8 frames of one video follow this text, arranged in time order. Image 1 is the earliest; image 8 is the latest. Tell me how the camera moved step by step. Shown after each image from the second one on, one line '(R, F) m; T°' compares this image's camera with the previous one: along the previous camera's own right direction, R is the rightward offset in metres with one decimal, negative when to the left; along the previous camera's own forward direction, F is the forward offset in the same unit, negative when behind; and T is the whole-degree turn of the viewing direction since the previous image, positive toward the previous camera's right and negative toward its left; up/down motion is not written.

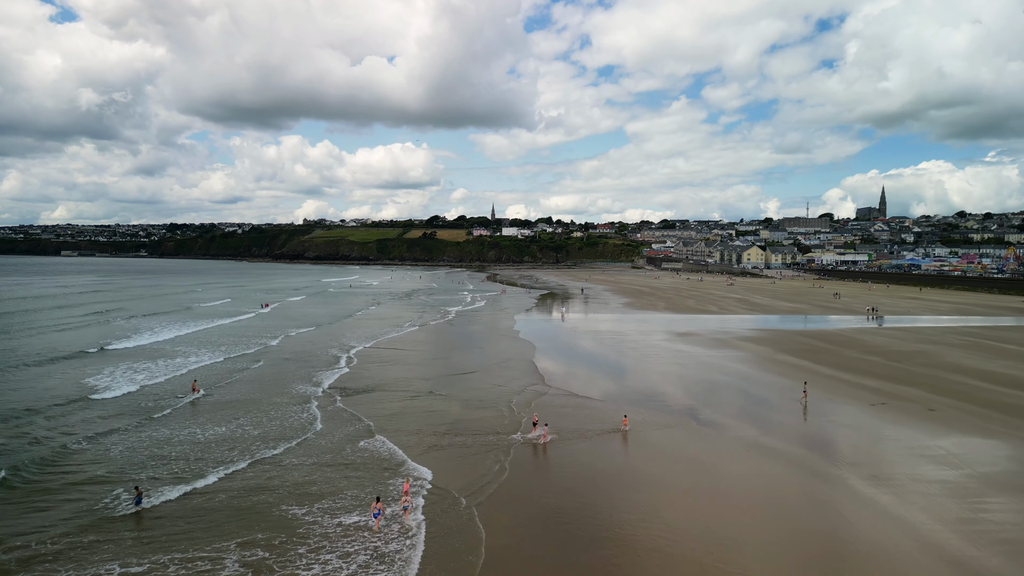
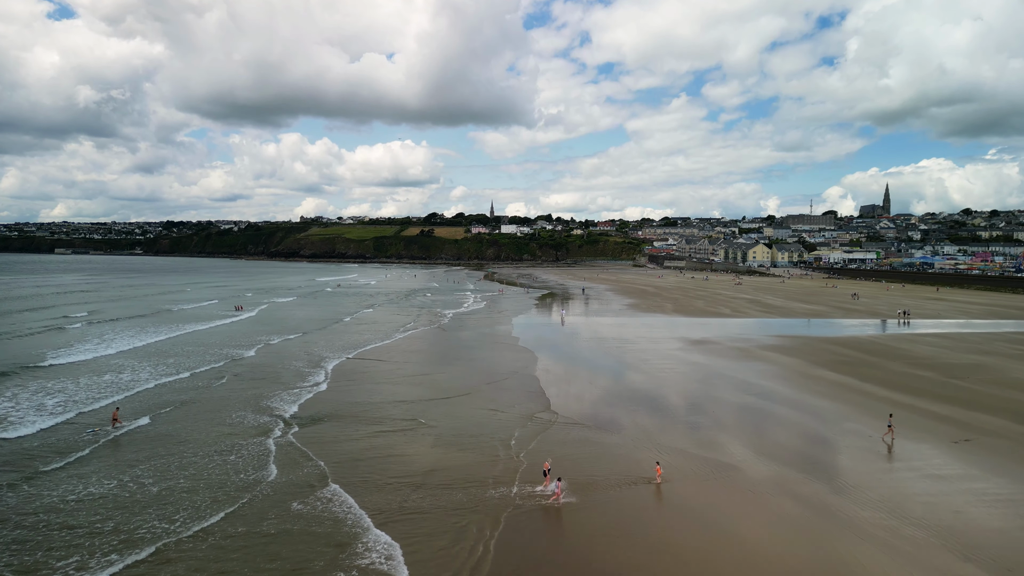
(+0.2, +2.7) m; 0°
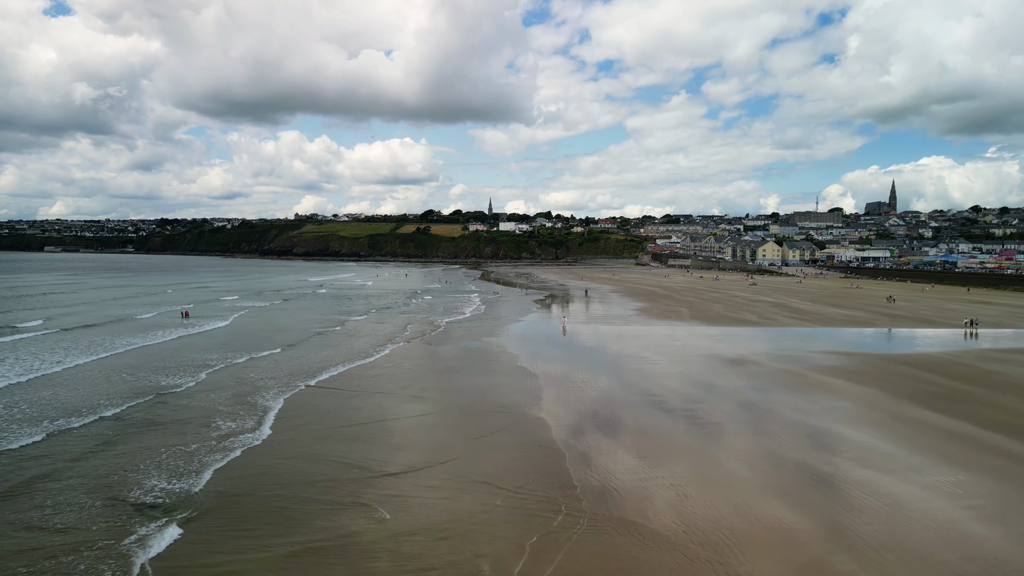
(+0.3, +4.3) m; 0°
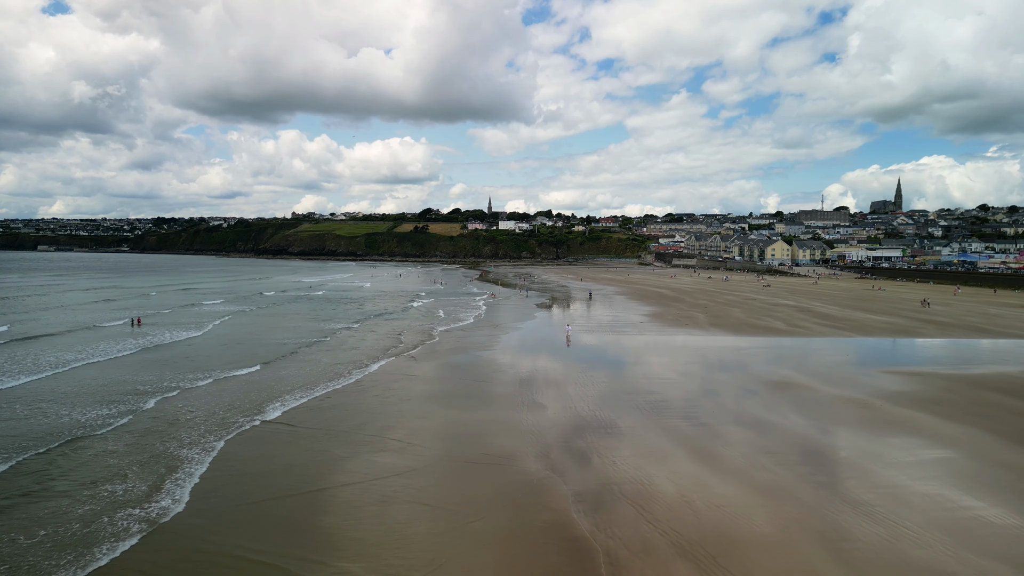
(+0.1, +3.2) m; 0°
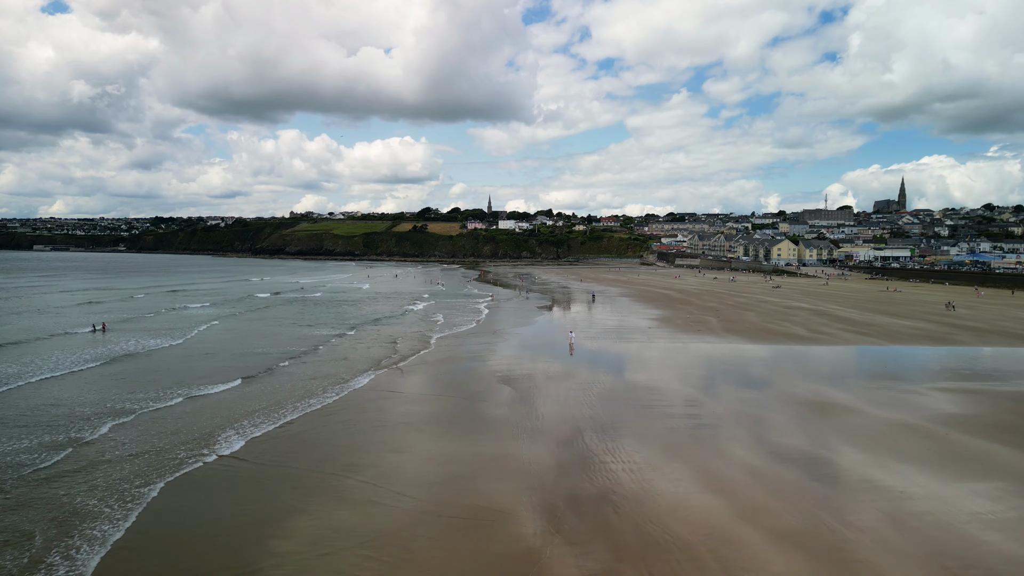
(+0.1, +2.0) m; 0°
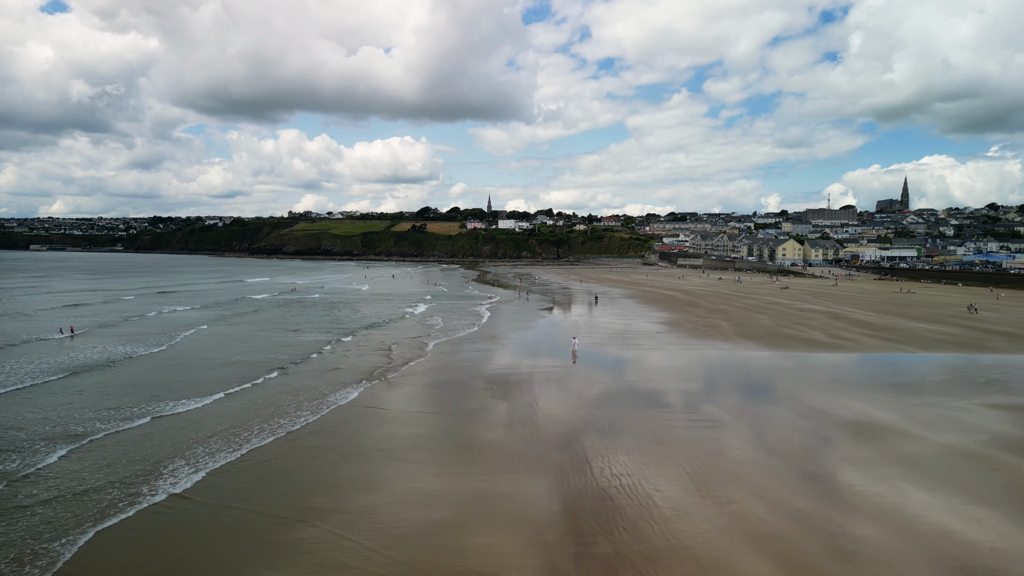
(+0.1, +1.6) m; 0°
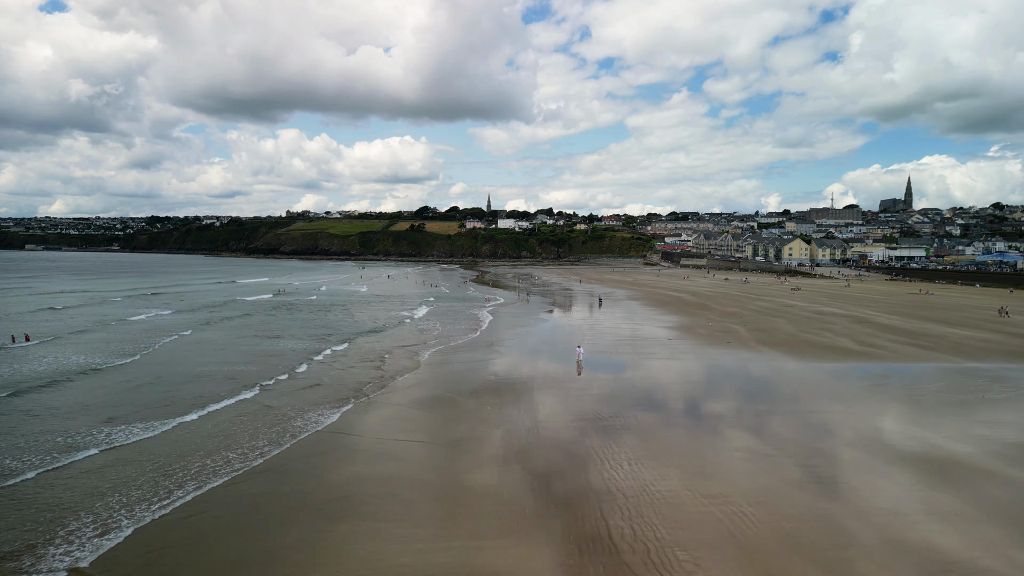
(+0.1, +2.0) m; 0°
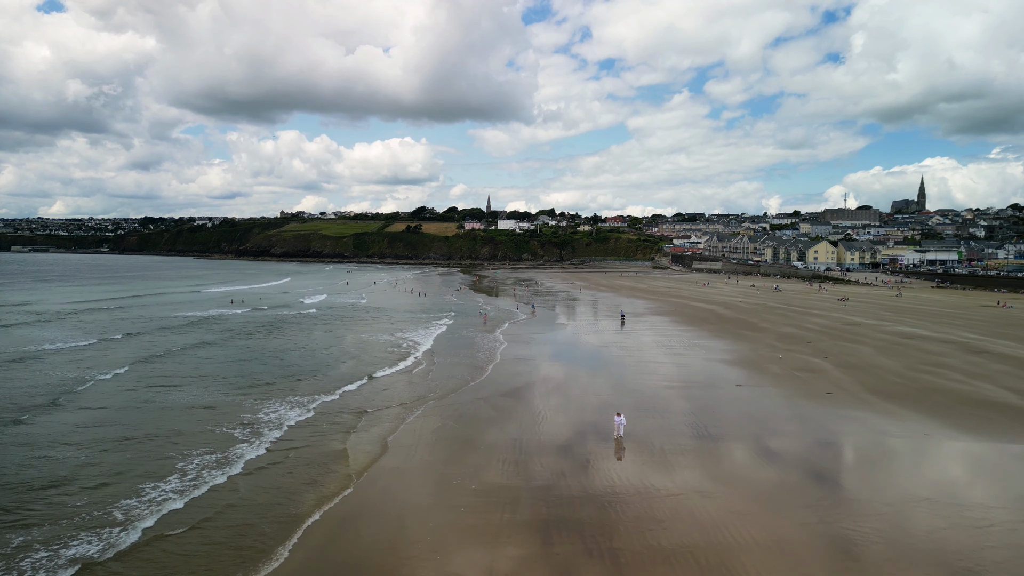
(0.0, +6.4) m; 0°
